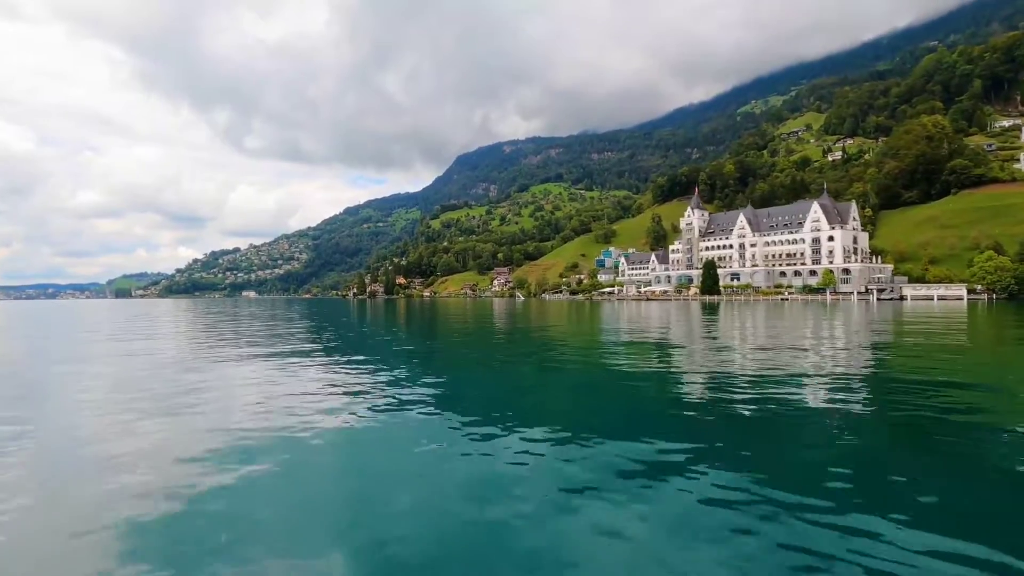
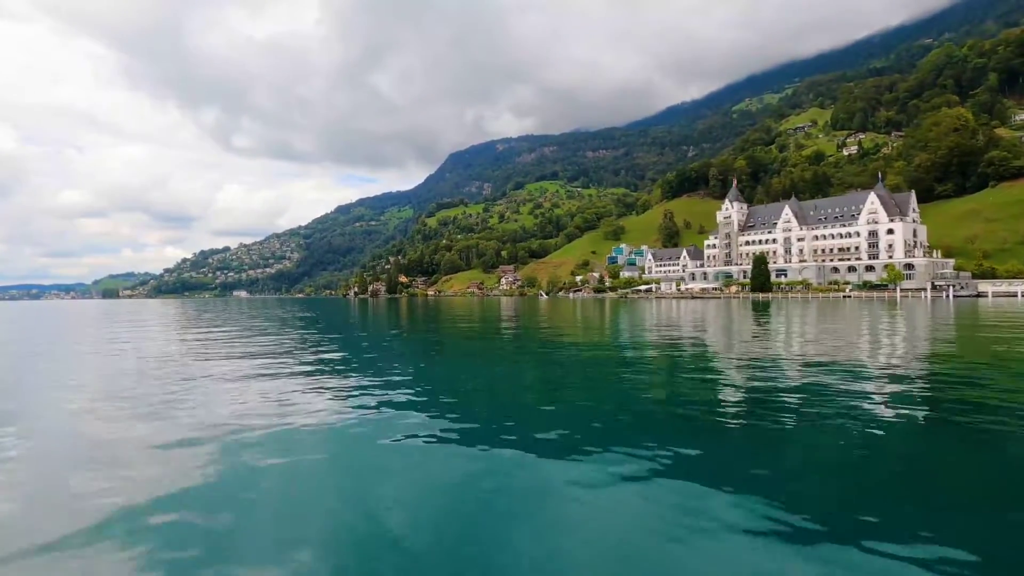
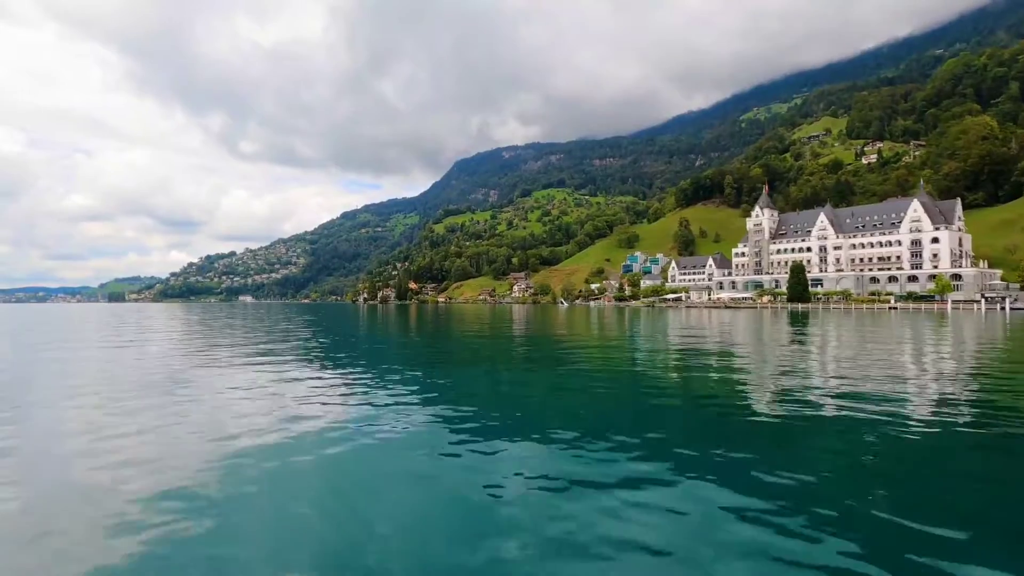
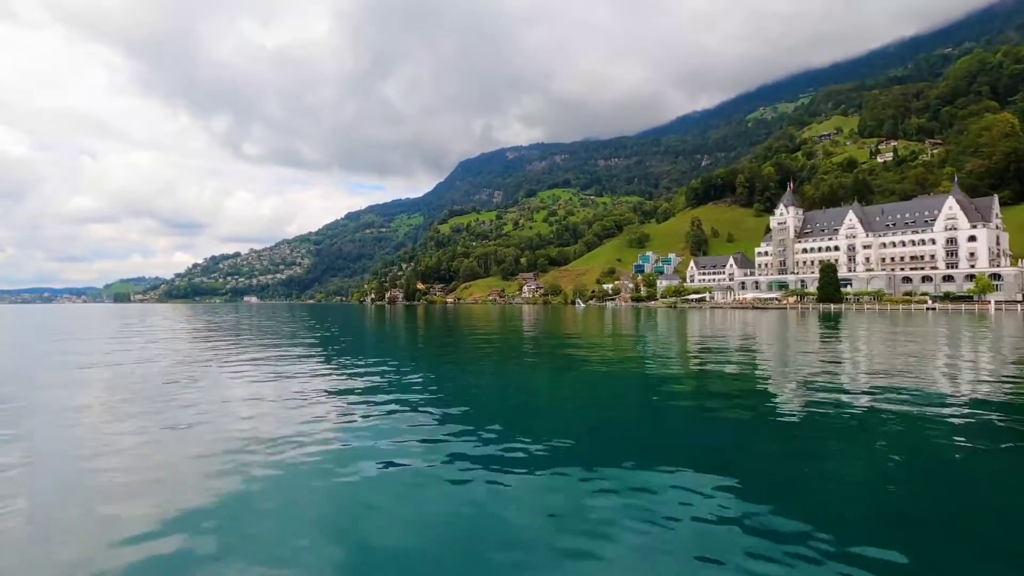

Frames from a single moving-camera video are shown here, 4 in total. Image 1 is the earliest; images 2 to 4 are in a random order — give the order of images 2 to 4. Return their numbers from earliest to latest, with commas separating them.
2, 3, 4
